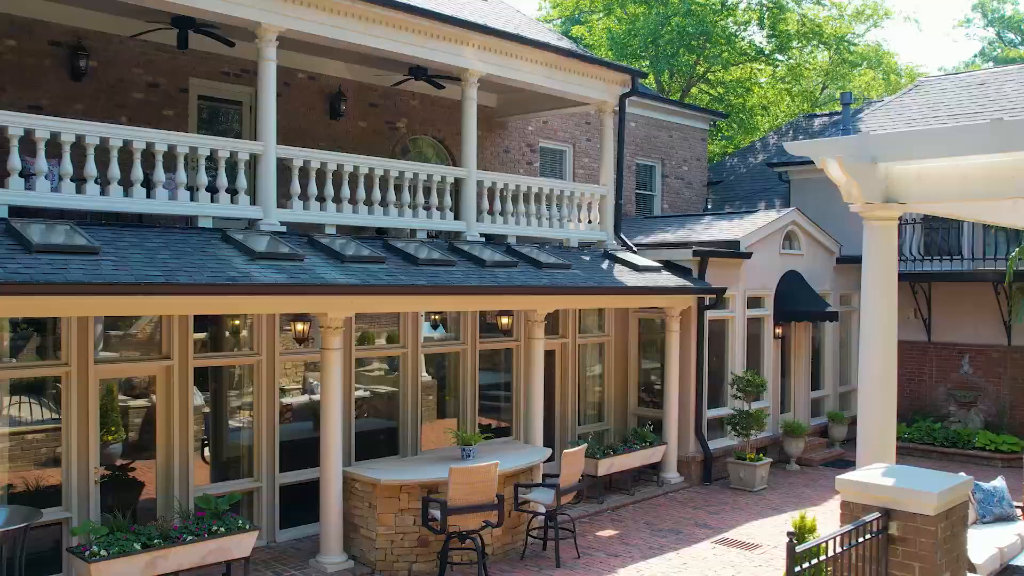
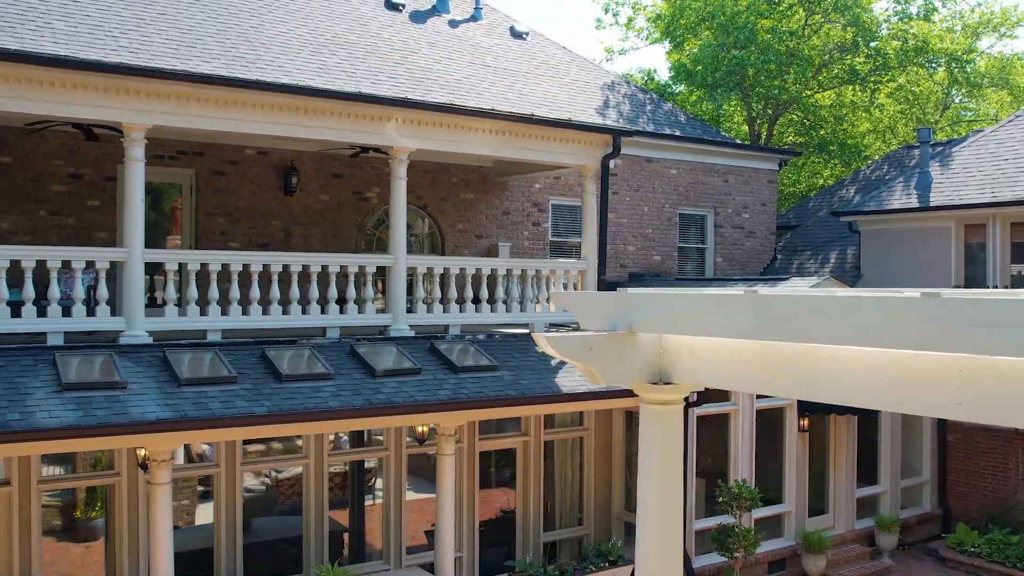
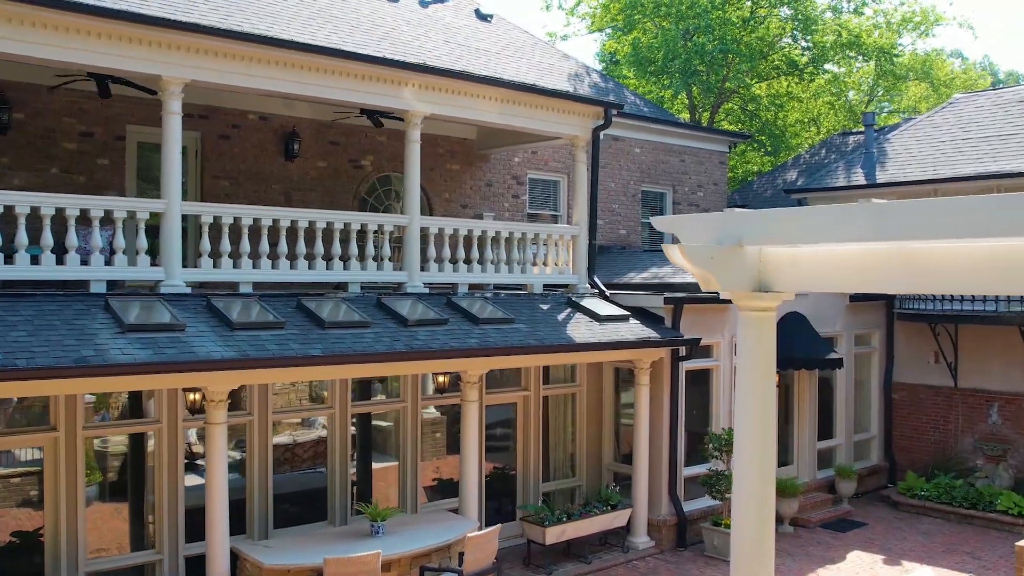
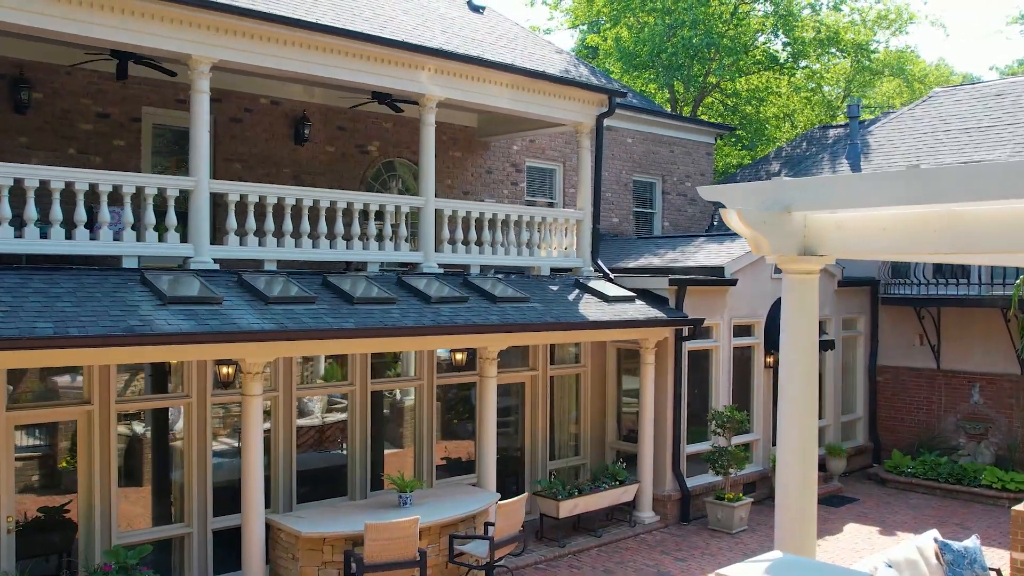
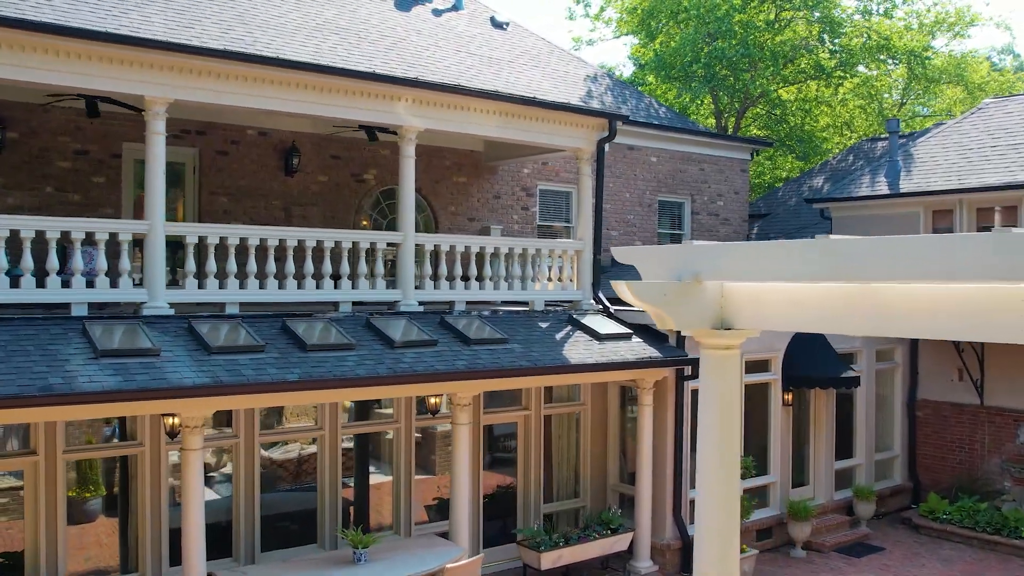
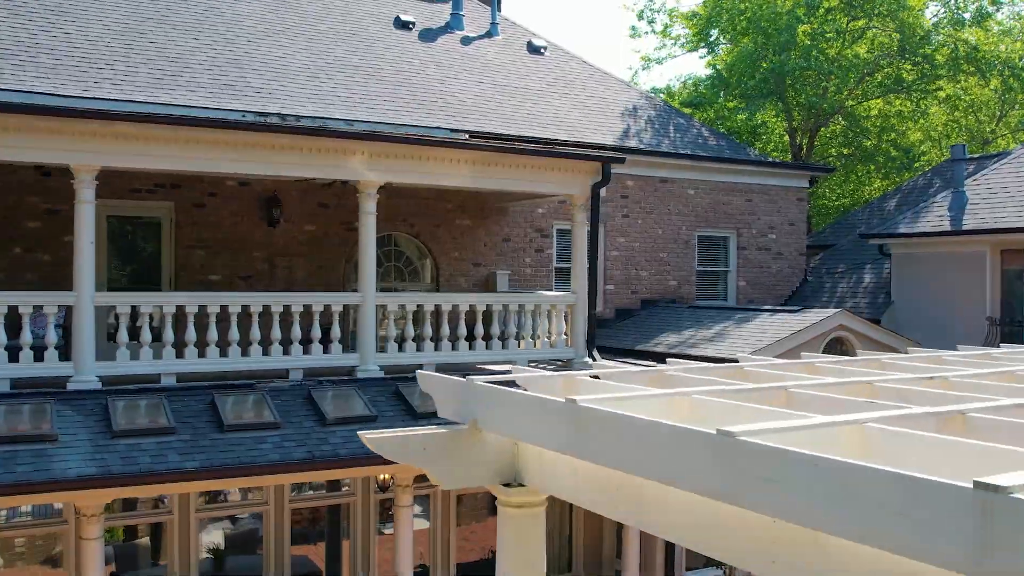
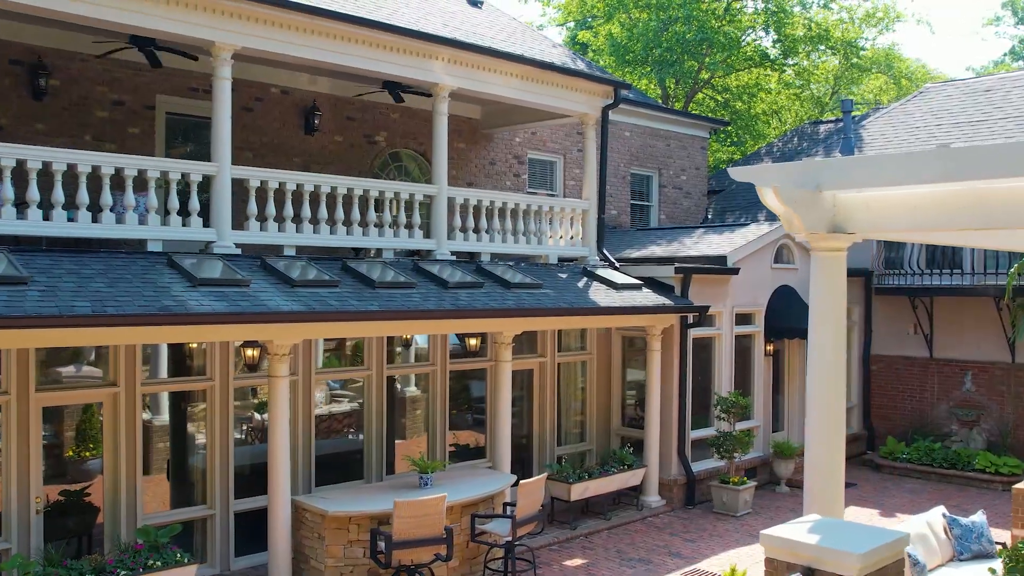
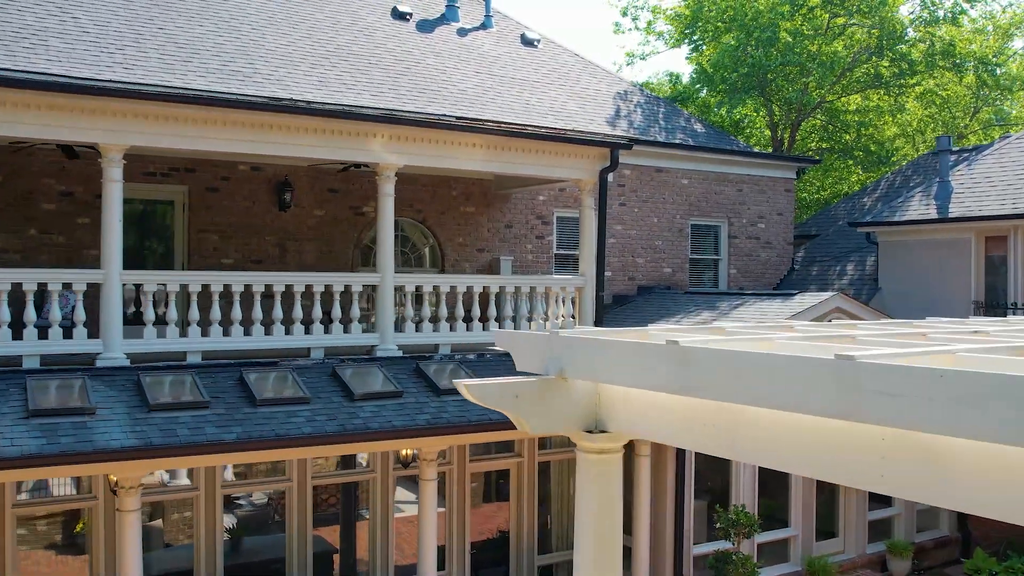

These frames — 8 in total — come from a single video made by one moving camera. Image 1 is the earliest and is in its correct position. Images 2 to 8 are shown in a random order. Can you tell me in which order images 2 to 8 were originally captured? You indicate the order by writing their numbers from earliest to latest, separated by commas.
7, 4, 3, 5, 2, 8, 6
